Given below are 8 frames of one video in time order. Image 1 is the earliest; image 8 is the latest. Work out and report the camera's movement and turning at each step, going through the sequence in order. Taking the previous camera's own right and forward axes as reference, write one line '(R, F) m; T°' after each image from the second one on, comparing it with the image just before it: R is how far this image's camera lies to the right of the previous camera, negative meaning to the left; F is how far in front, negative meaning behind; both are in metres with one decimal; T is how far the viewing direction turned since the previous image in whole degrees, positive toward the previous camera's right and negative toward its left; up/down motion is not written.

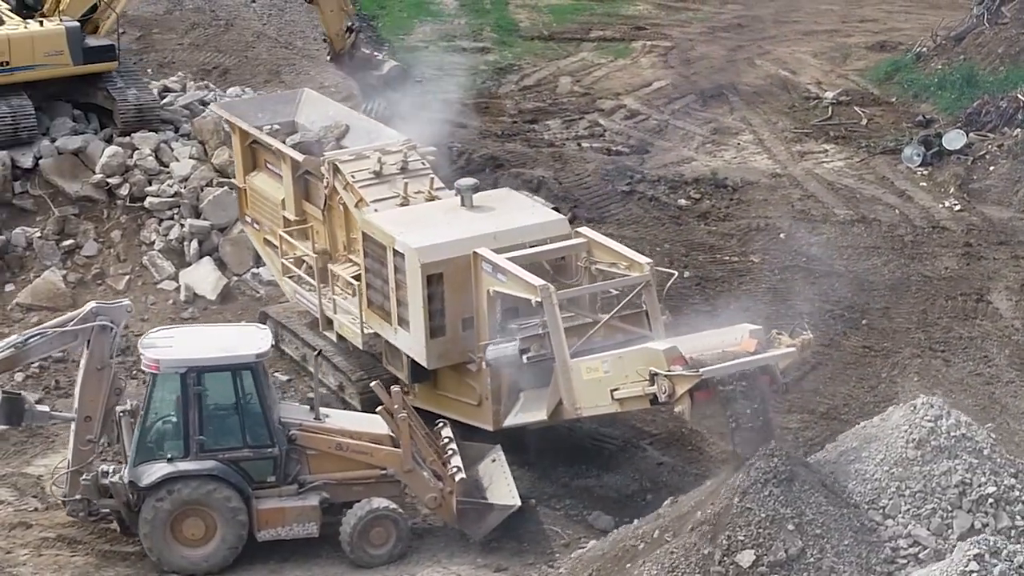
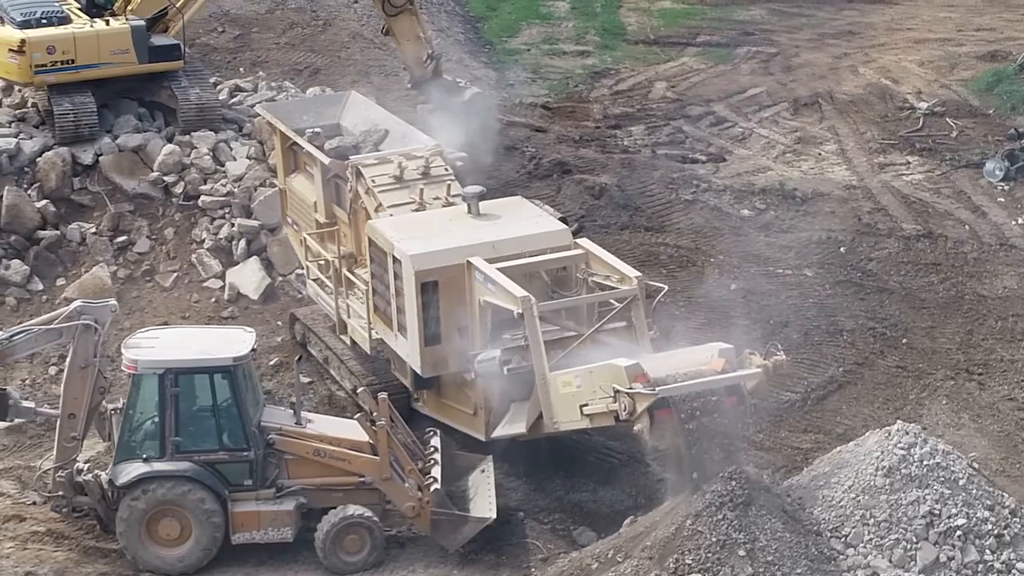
(+0.9, +0.1) m; -5°
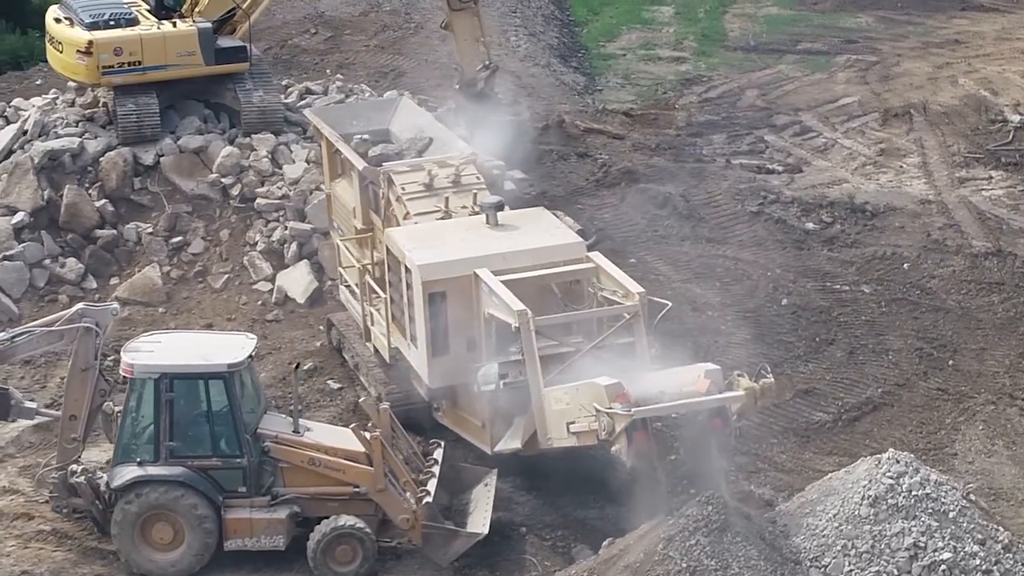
(+0.7, +0.1) m; -5°
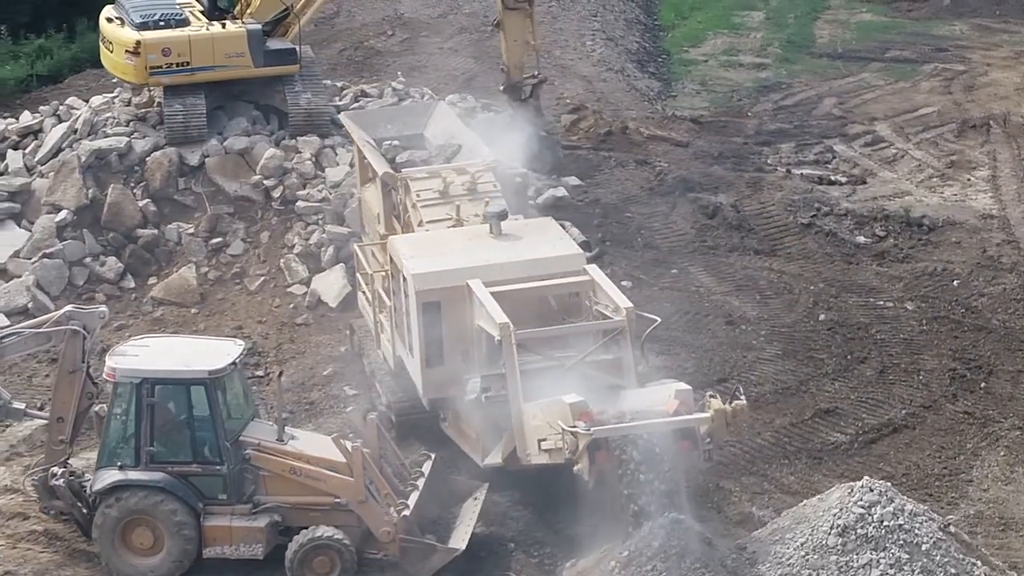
(+0.7, +0.2) m; -4°
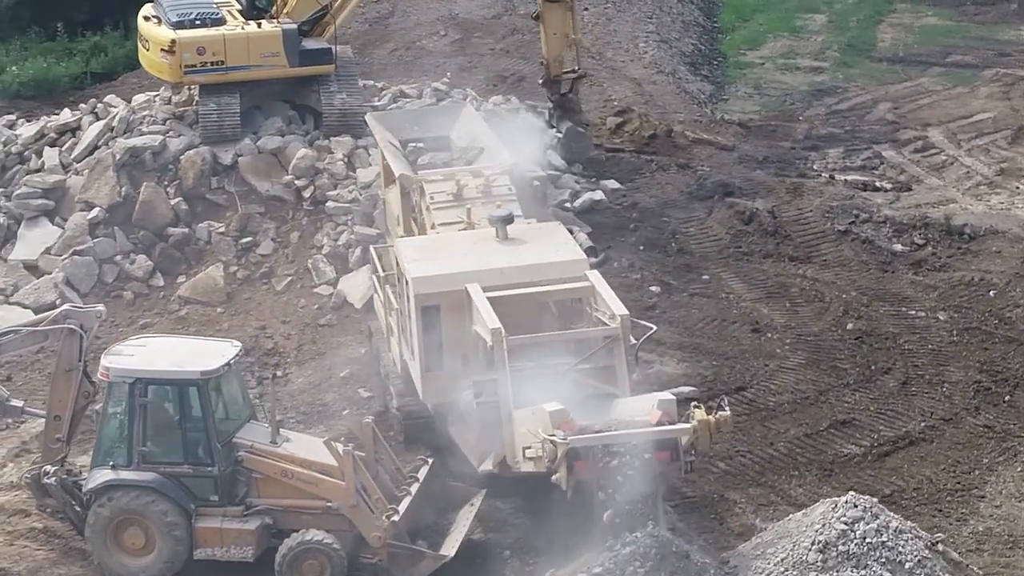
(+0.4, +0.1) m; -3°
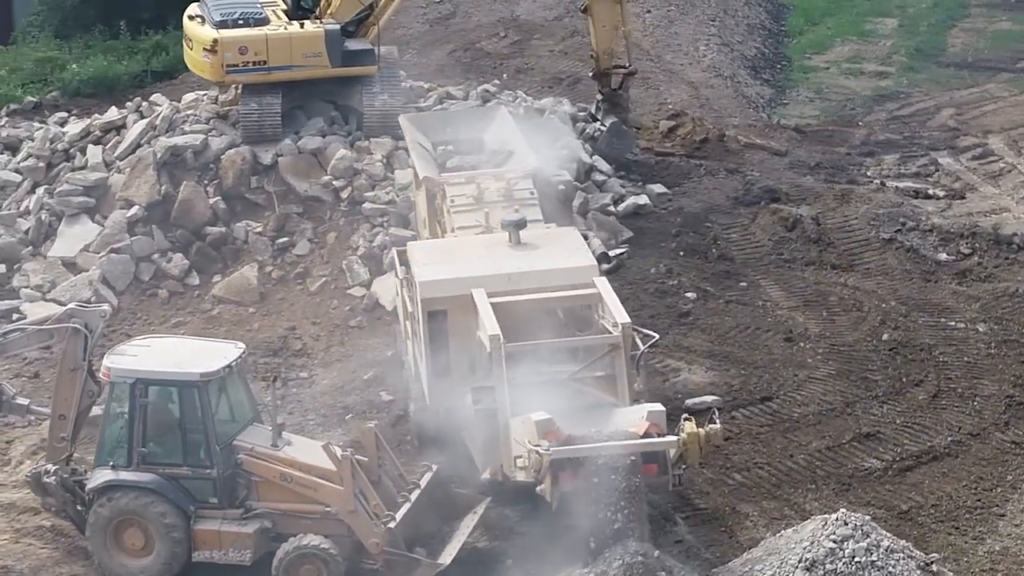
(+0.4, +0.1) m; -3°
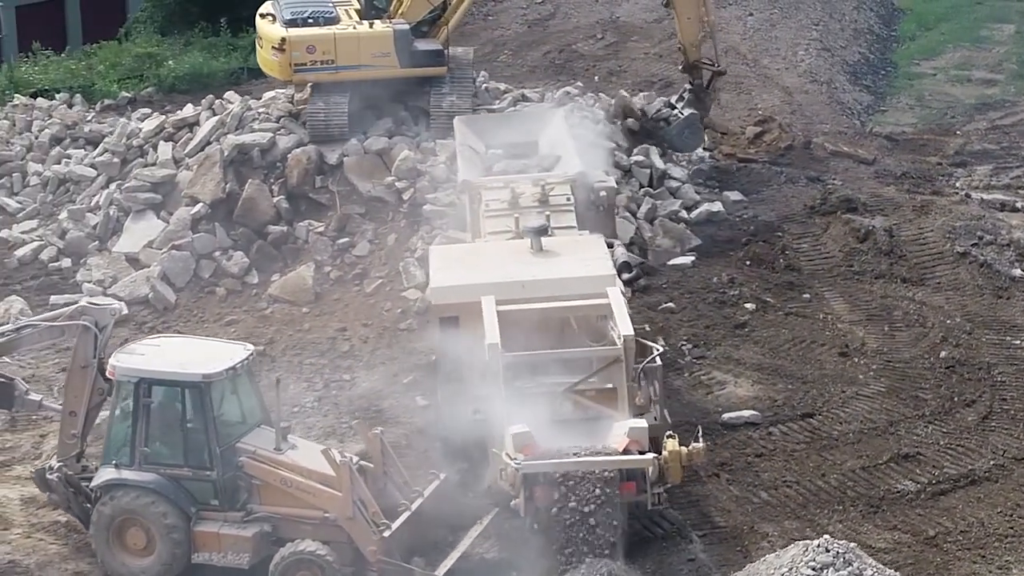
(+0.7, +0.2) m; -5°
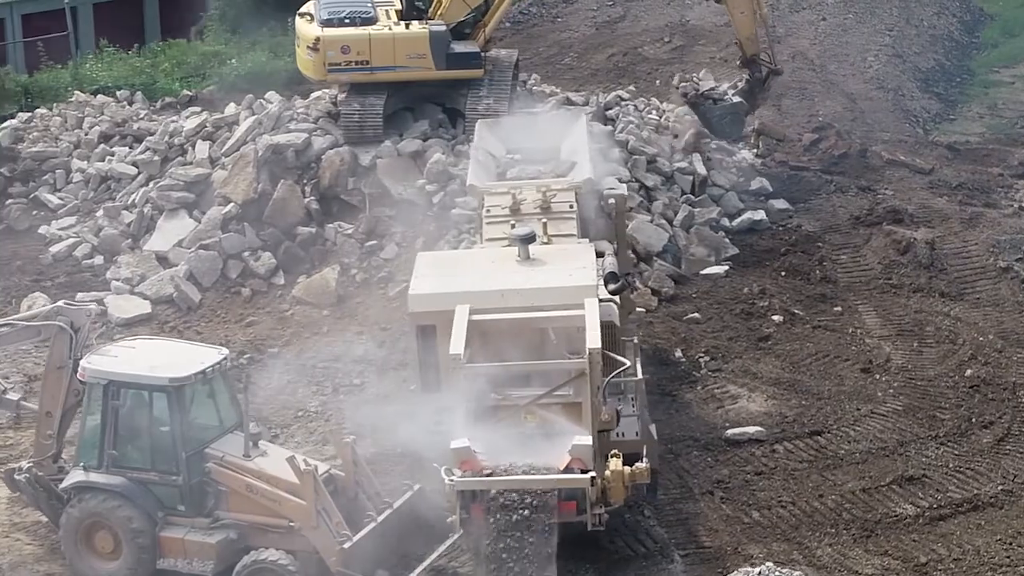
(+0.7, +0.2) m; -4°
